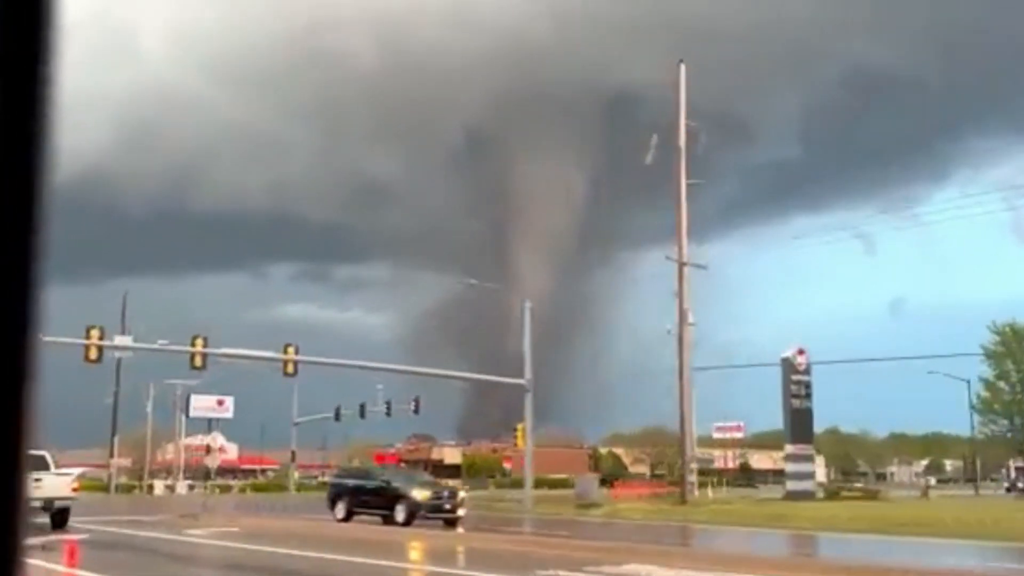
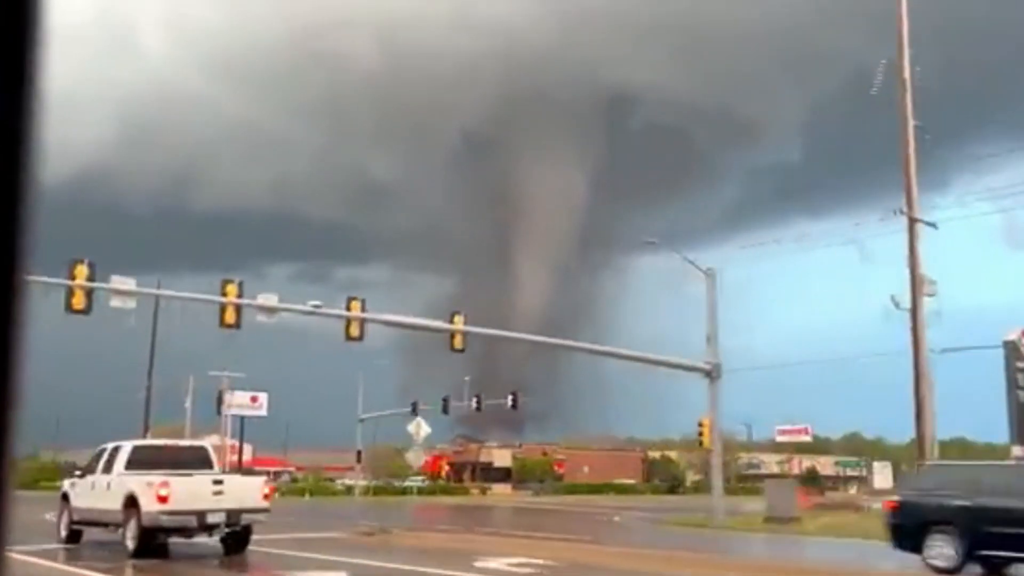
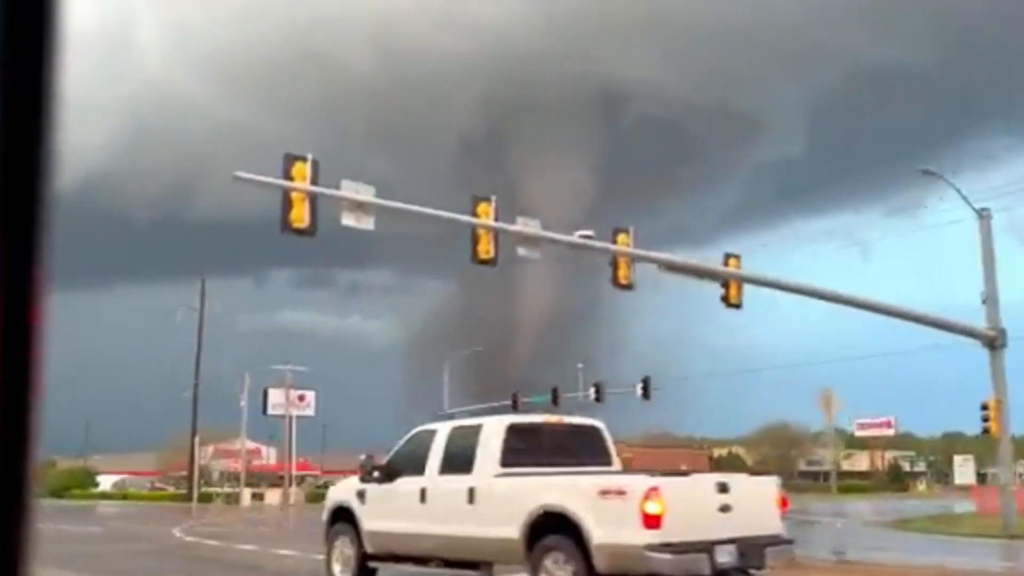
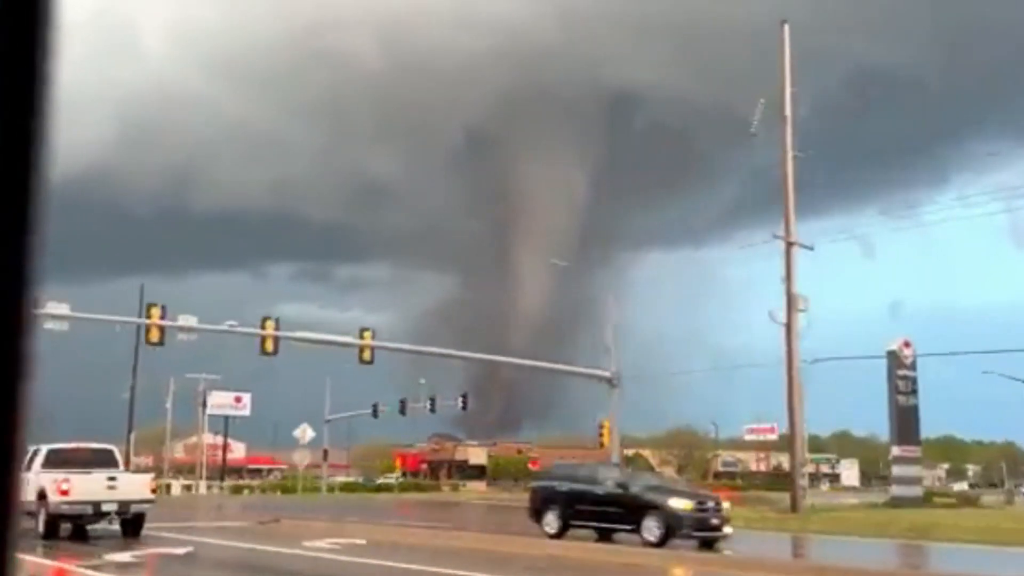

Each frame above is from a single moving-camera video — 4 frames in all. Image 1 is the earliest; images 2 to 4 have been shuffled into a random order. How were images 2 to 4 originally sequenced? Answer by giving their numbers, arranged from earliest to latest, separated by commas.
4, 2, 3
